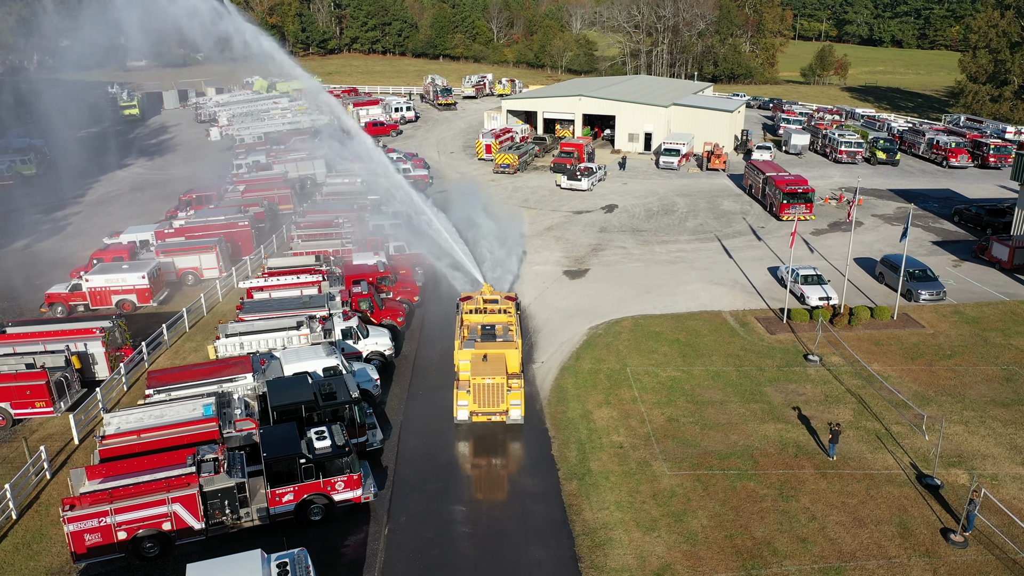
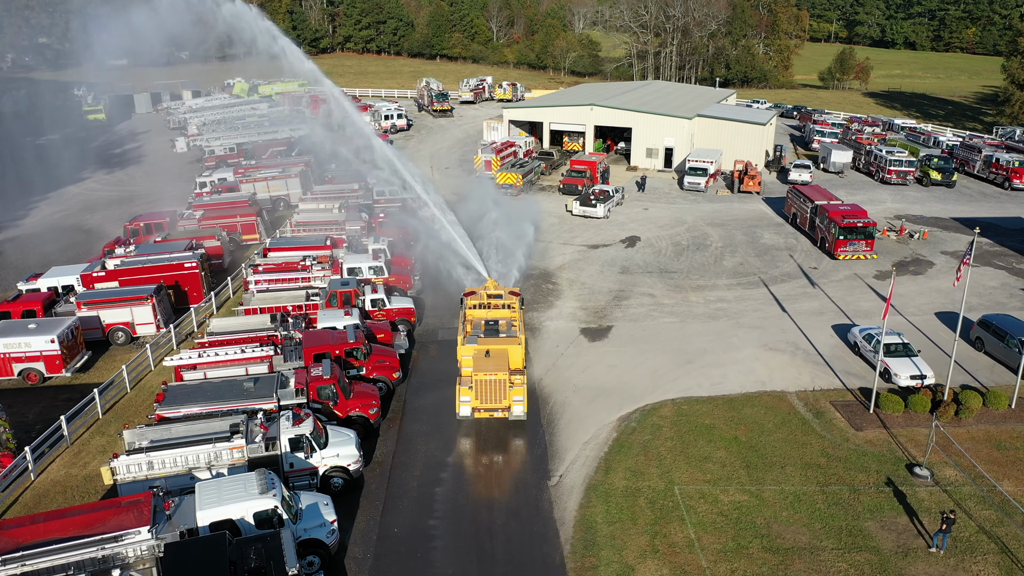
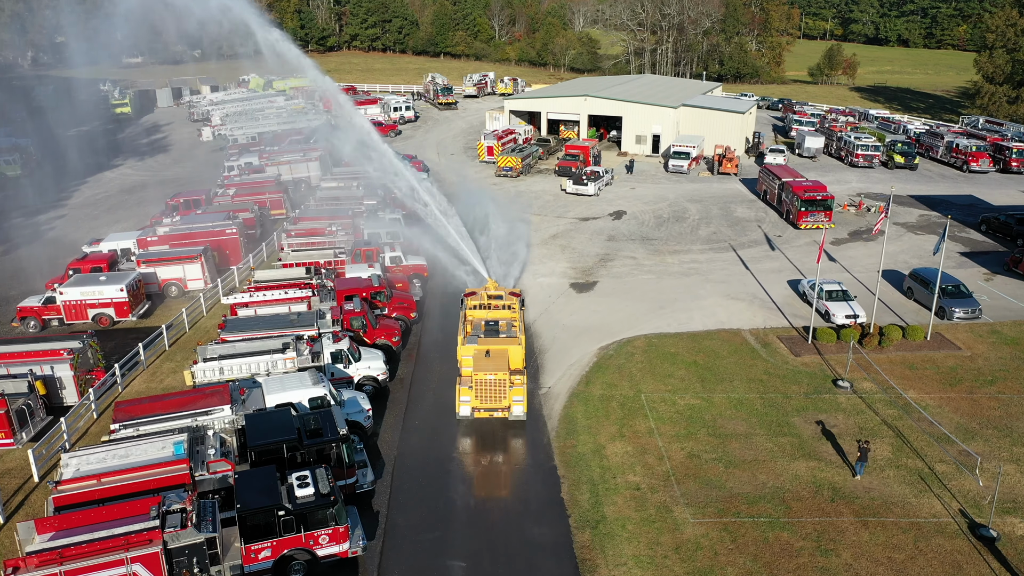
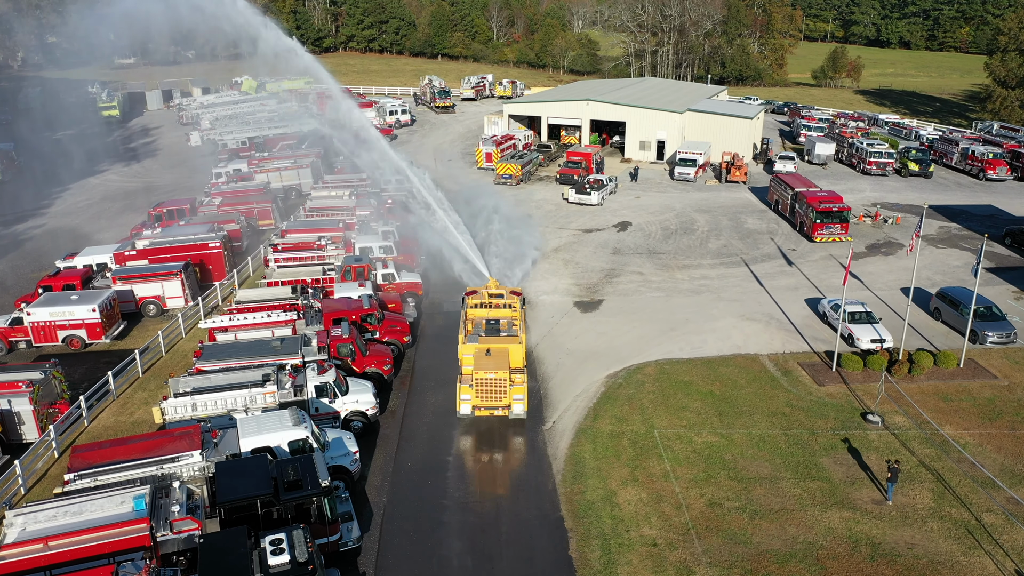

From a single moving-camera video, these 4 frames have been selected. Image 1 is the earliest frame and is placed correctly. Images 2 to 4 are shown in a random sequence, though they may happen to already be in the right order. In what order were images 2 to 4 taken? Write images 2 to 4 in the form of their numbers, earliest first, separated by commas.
3, 4, 2
